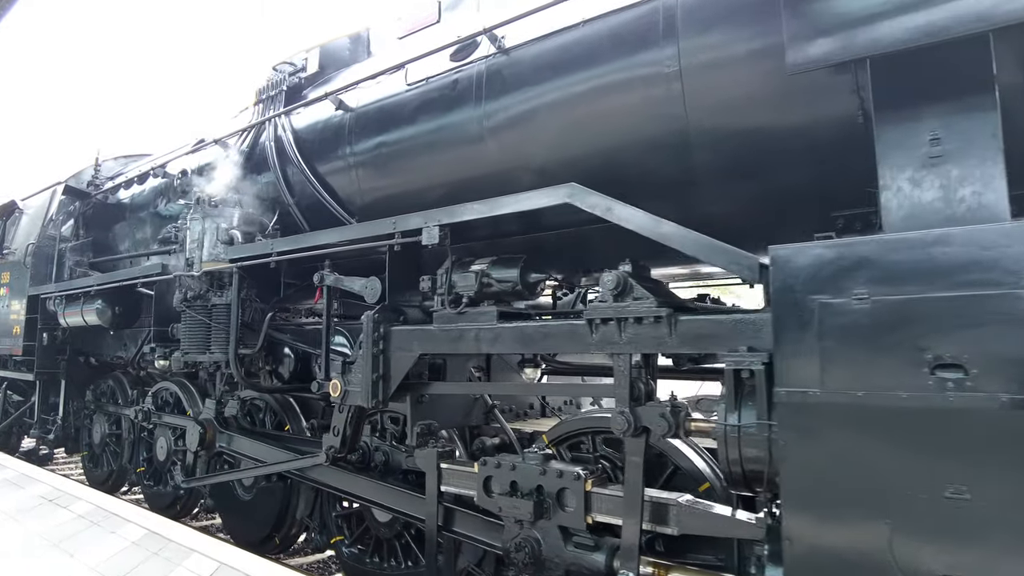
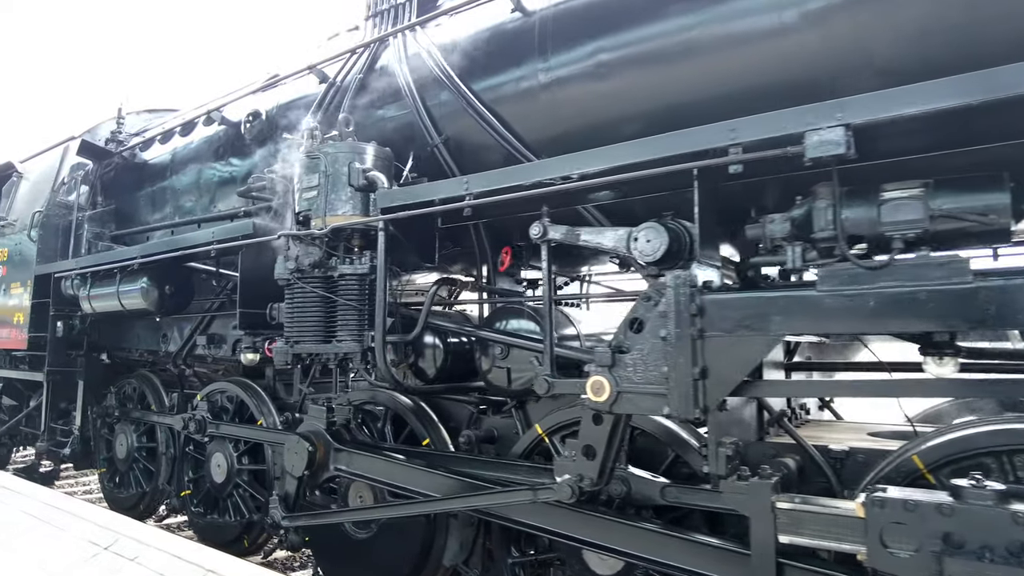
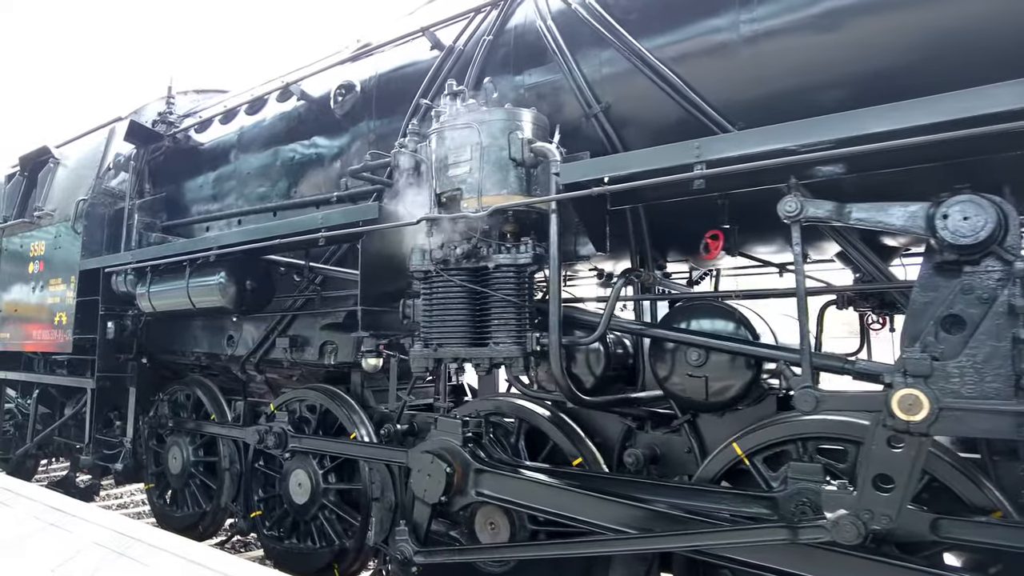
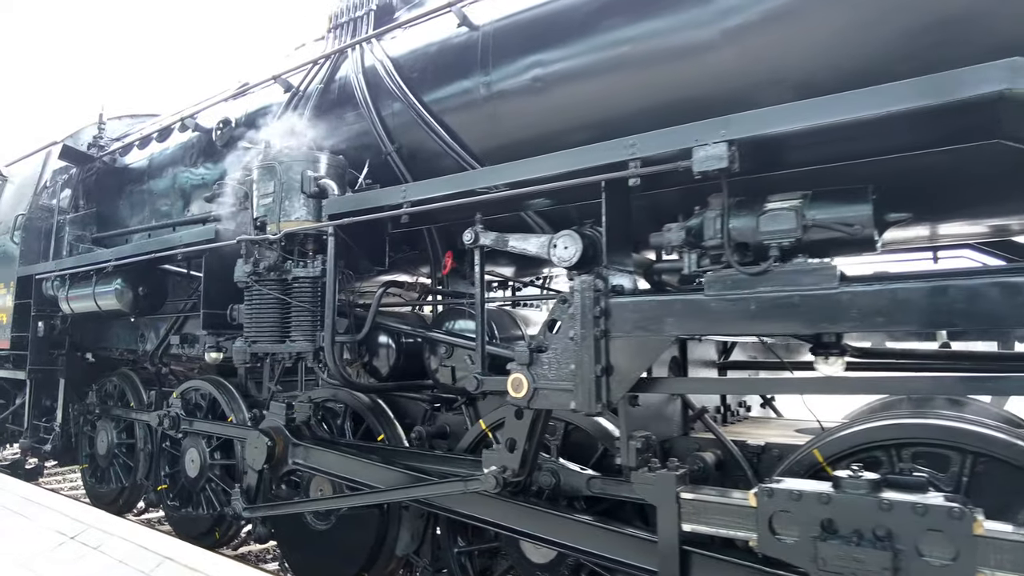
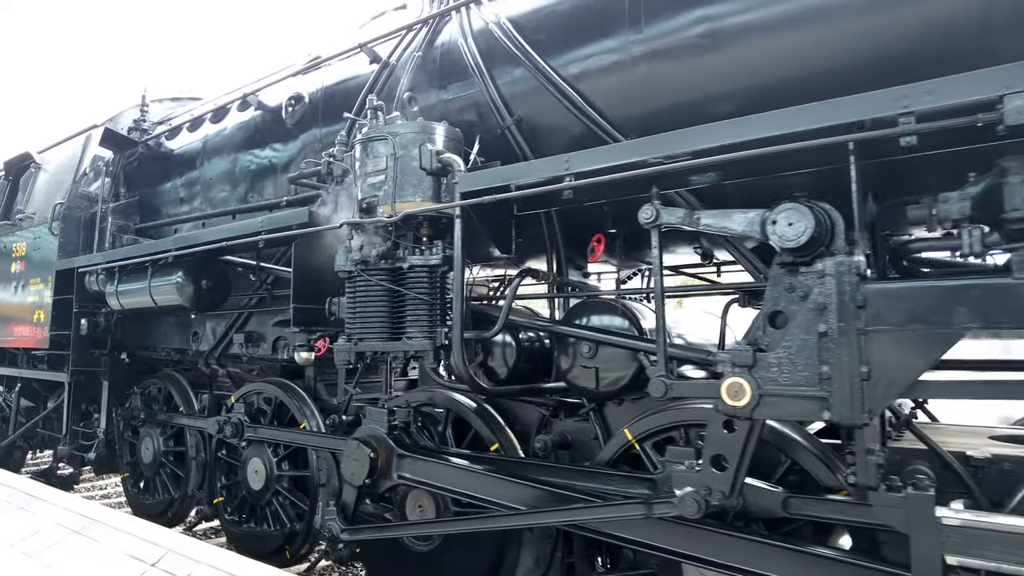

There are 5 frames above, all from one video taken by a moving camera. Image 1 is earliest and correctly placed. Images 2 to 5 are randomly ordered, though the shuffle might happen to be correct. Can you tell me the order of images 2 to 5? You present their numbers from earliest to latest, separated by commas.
4, 2, 5, 3
